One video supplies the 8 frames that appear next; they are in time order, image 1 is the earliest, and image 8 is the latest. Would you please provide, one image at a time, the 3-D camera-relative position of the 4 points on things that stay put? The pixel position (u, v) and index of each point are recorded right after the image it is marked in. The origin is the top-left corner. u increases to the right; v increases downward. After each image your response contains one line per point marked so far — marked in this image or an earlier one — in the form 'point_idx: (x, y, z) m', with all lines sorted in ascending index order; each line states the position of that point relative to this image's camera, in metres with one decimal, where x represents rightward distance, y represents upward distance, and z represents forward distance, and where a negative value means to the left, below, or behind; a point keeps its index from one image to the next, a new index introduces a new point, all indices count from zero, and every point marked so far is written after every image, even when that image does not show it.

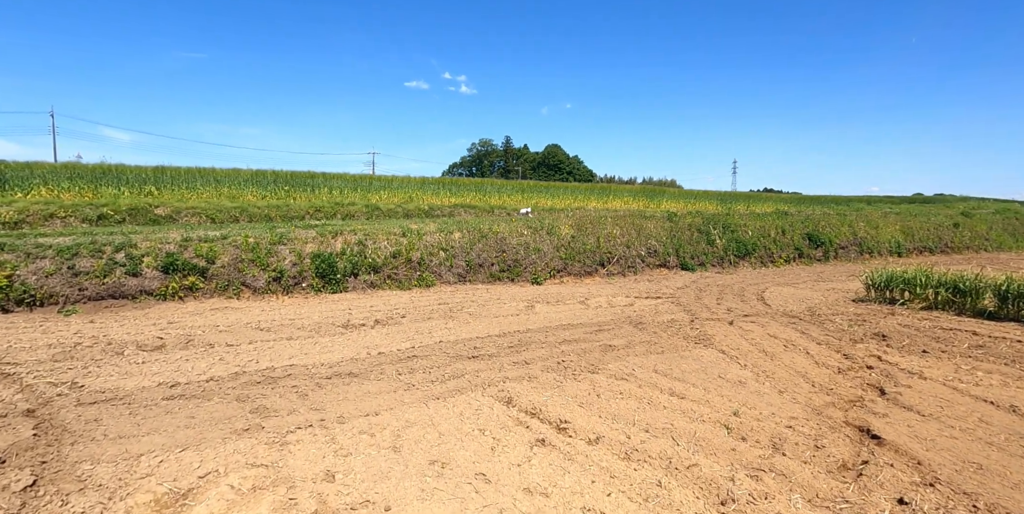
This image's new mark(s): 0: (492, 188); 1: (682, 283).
0: (-0.6, +2.2, +14.5) m
1: (+3.2, -0.4, +9.0) m
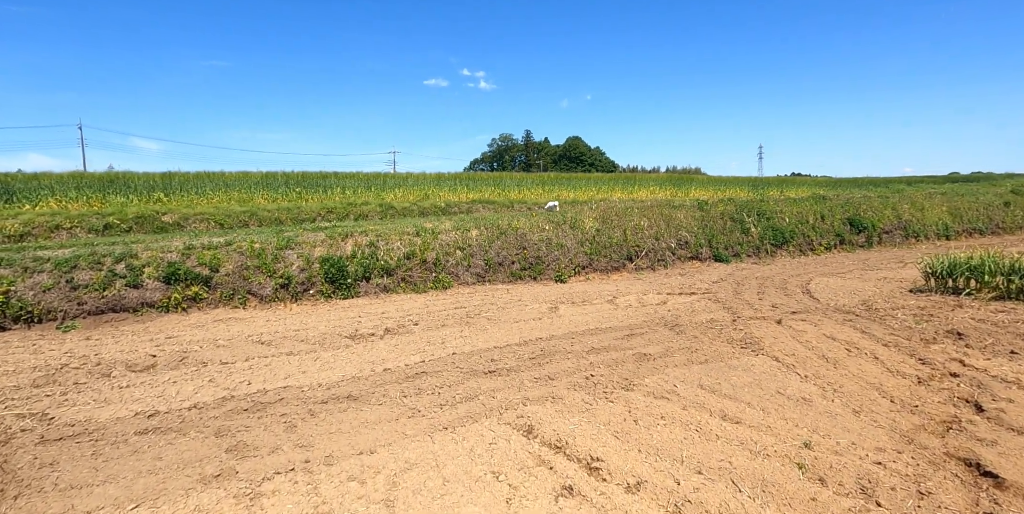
0: (-0.1, +2.2, +13.9) m
1: (+3.5, -0.3, +8.2) m
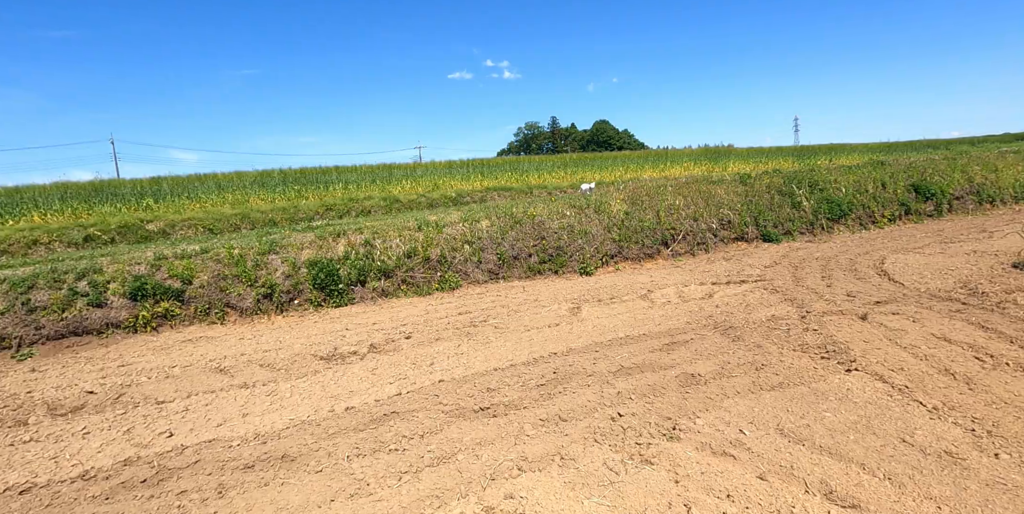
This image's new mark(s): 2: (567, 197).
0: (+0.4, +2.5, +12.7) m
1: (+3.7, 0.0, +6.8) m
2: (+1.0, +1.2, +9.3) m
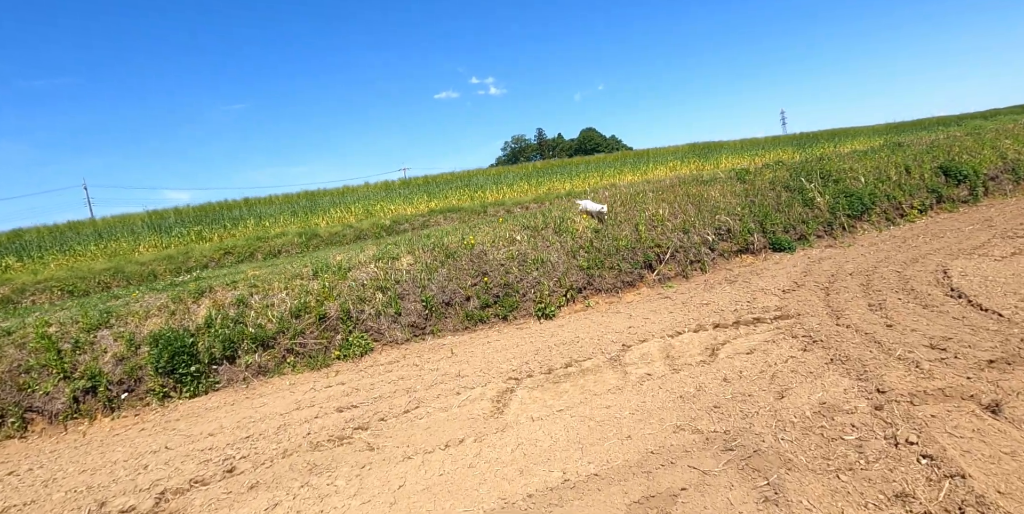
0: (-0.6, +1.8, +10.8) m
1: (+2.9, -0.2, +4.9) m
2: (+0.1, +0.6, +7.3) m
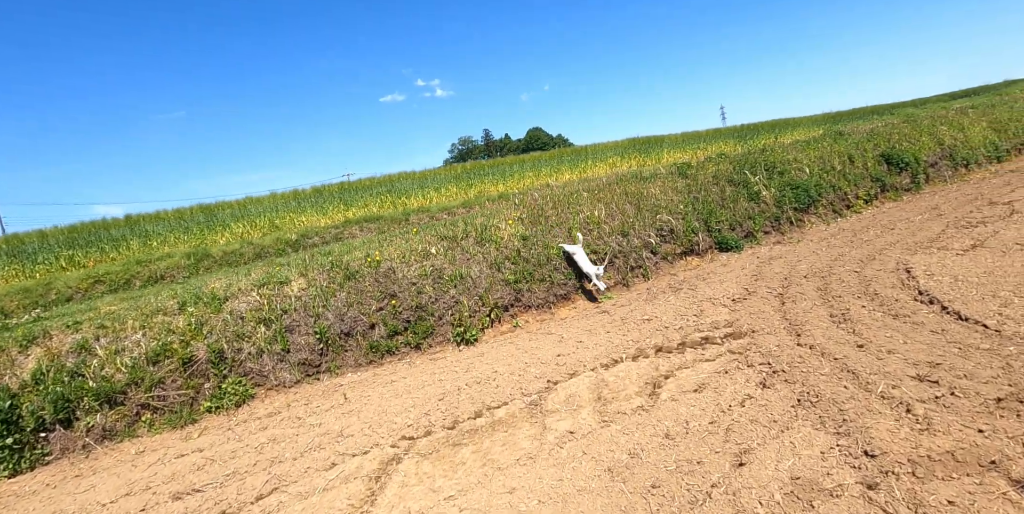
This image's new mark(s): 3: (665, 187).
0: (-2.0, +1.5, +9.8) m
1: (+2.0, -0.3, +4.2) m
2: (-1.0, +0.5, +6.4) m
3: (+2.0, +0.9, +6.2) m
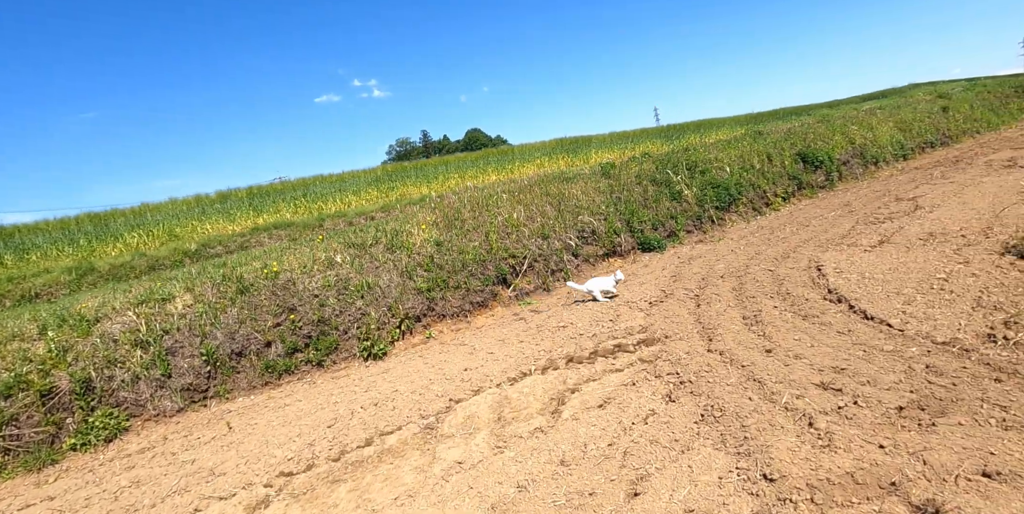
0: (-3.3, +1.4, +9.2) m
1: (+1.3, -0.3, +4.0) m
2: (-1.9, +0.4, +5.9) m
3: (+1.0, +0.9, +6.0) m
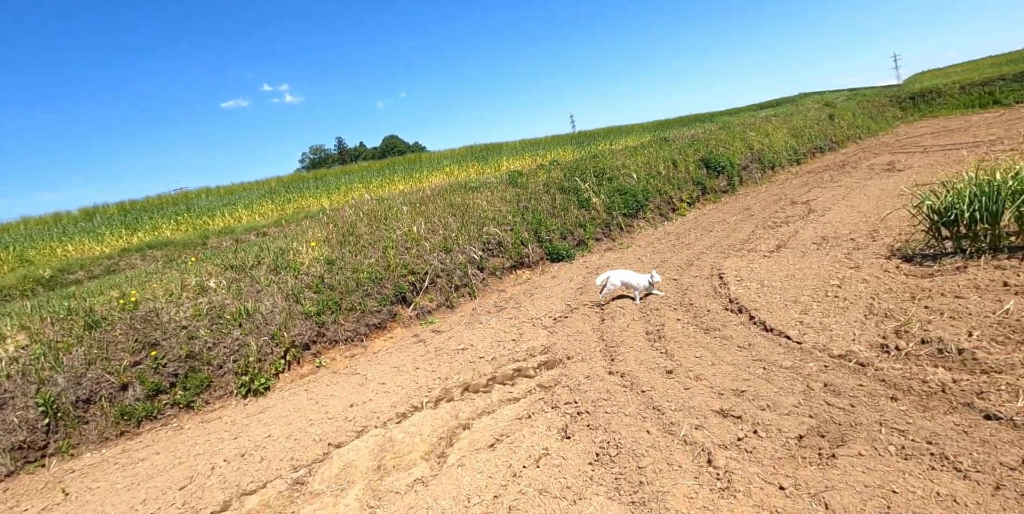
0: (-4.8, +1.1, +8.3) m
1: (+0.5, -0.4, +3.8) m
2: (-3.0, +0.1, +5.3) m
3: (-0.1, +0.8, +5.7) m
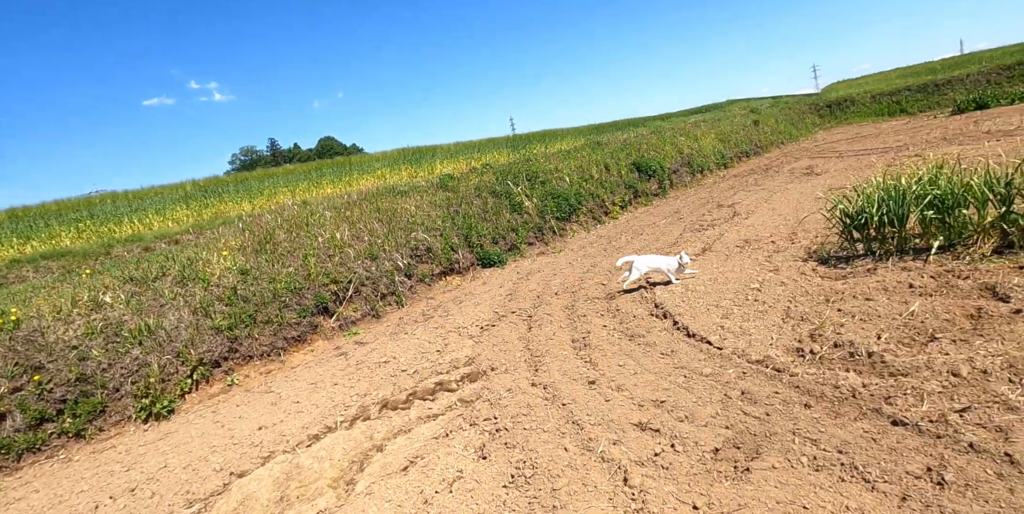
0: (-5.8, +0.9, +7.7) m
1: (-0.1, -0.4, +3.7) m
2: (-3.7, 0.0, +4.8) m
3: (-0.8, +0.7, +5.5) m
